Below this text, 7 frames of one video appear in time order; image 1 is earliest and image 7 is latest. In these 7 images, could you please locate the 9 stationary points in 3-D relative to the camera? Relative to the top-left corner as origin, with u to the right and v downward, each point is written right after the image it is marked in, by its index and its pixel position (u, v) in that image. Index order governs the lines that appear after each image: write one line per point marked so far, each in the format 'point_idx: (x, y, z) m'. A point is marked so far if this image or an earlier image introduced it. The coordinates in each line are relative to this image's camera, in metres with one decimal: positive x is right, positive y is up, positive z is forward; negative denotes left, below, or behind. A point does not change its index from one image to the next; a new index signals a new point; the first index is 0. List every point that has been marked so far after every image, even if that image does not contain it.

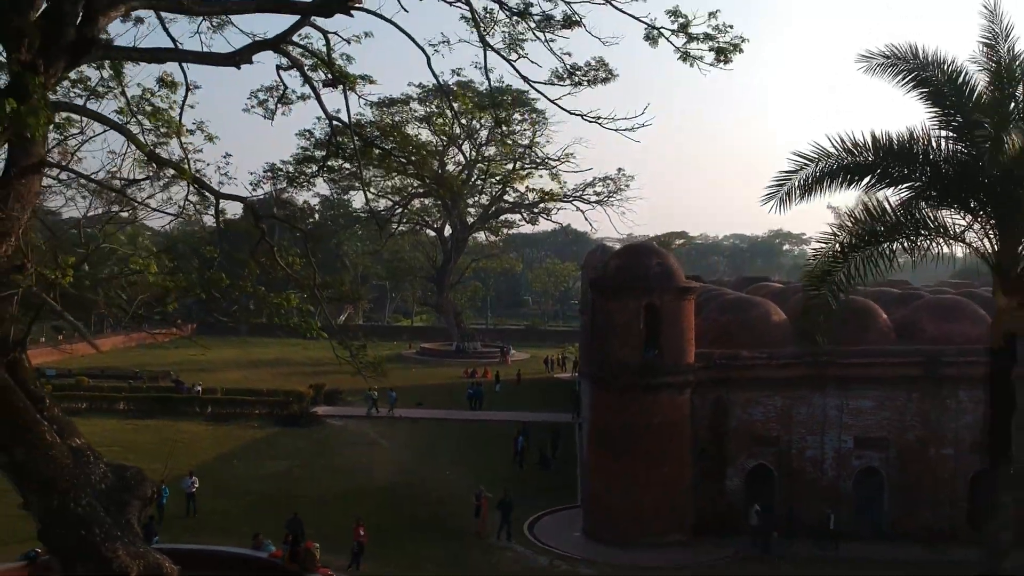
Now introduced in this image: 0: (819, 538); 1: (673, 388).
0: (+4.4, -3.7, +11.9) m
1: (+2.2, -1.6, +11.6) m
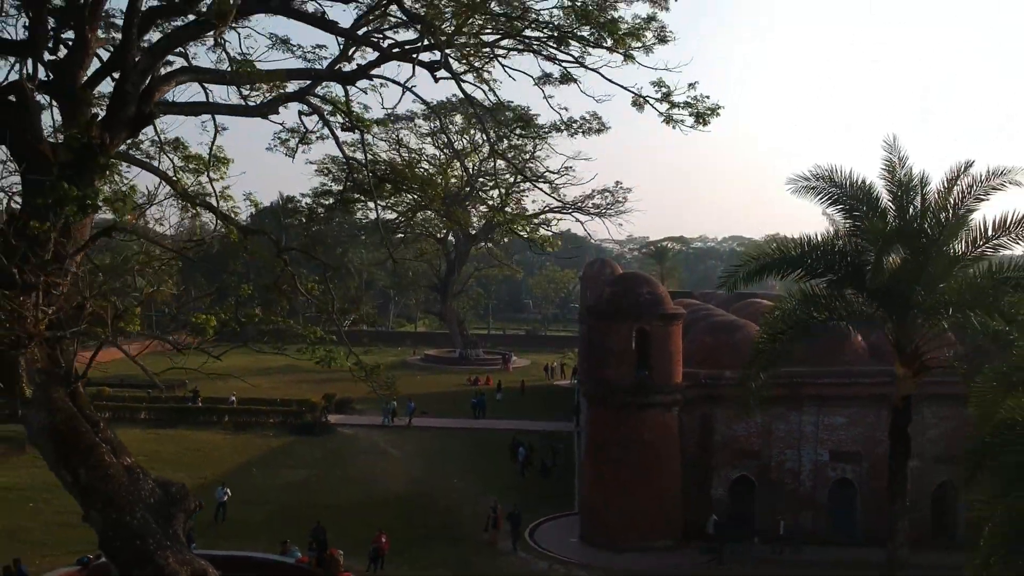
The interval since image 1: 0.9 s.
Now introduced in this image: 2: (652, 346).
0: (+4.4, -4.0, +12.7) m
1: (+2.3, -1.9, +12.5) m
2: (+2.1, -1.0, +12.6) m
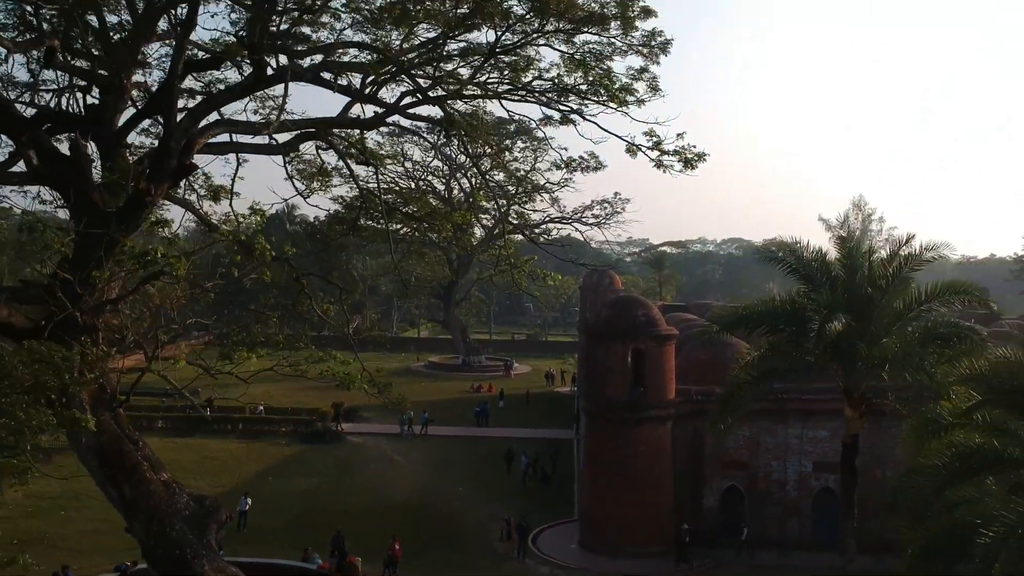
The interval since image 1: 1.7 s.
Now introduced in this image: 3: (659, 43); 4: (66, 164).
0: (+4.5, -4.3, +13.4) m
1: (+2.3, -2.2, +13.1) m
2: (+2.2, -1.3, +13.3) m
3: (+1.4, +2.3, +7.6) m
4: (-3.7, +1.0, +6.8) m
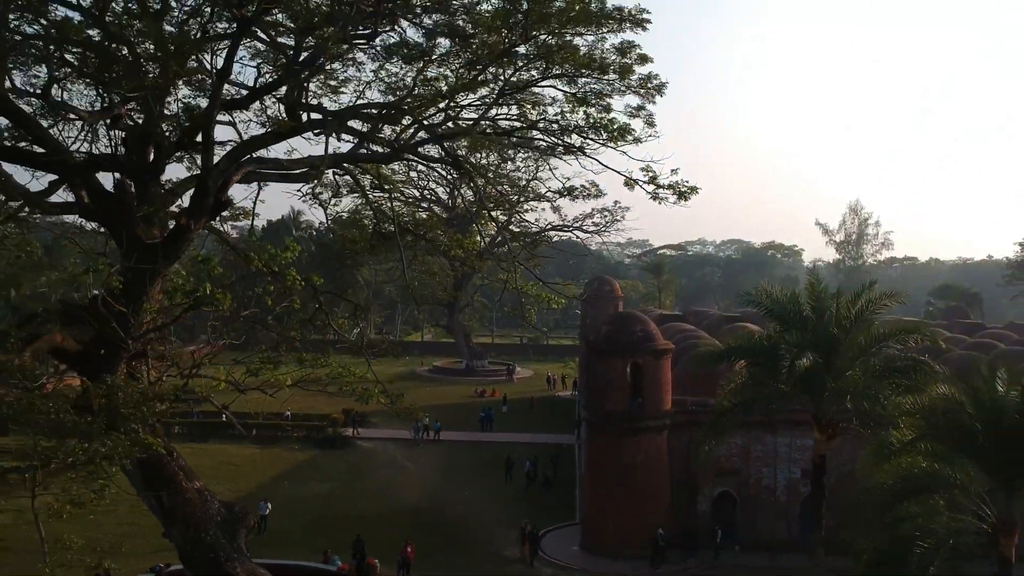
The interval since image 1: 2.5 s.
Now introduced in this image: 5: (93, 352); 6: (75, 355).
0: (+4.6, -4.5, +14.0) m
1: (+2.4, -2.4, +13.8) m
2: (+2.3, -1.5, +13.9) m
3: (+1.4, +2.0, +8.2) m
4: (-3.6, +0.8, +7.4) m
5: (-3.7, -0.6, +7.2) m
6: (-3.8, -0.6, +7.2) m
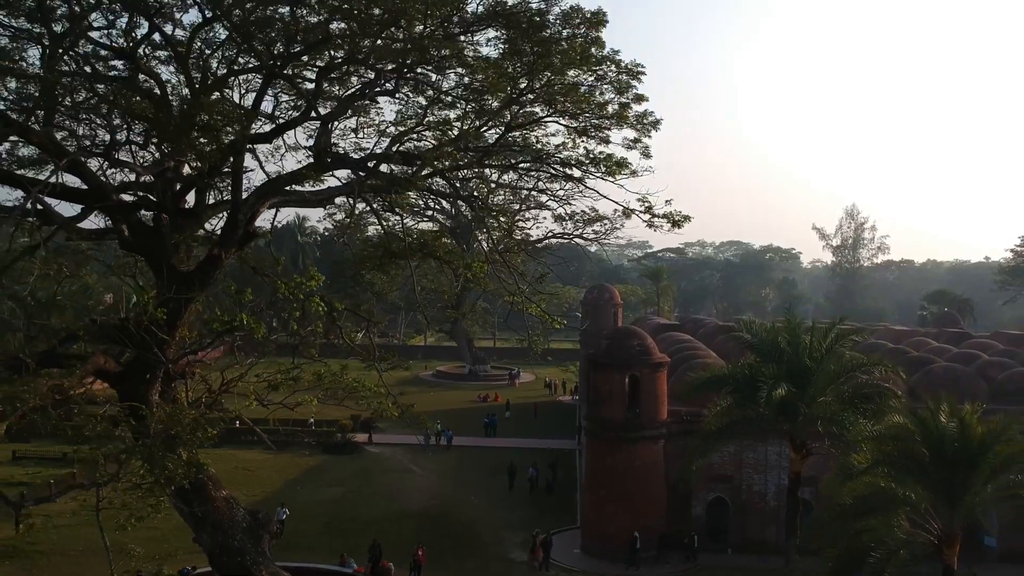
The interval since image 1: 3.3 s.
0: (+4.6, -4.8, +14.6) m
1: (+2.4, -2.6, +14.4) m
2: (+2.3, -1.8, +14.5) m
3: (+1.5, +1.8, +8.8) m
4: (-3.6, +0.5, +8.0) m
5: (-3.6, -0.8, +7.8) m
6: (-3.8, -0.8, +7.8) m
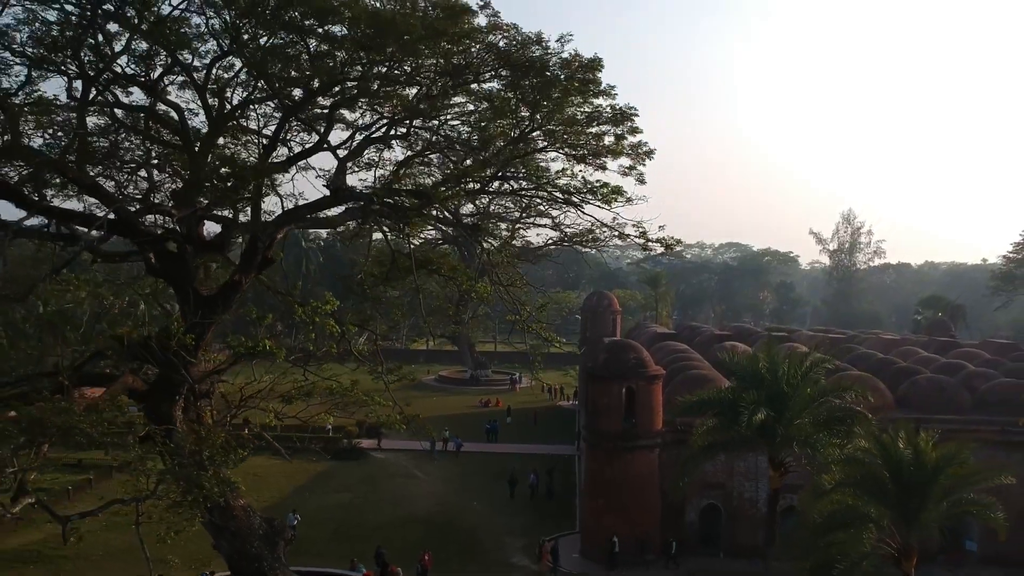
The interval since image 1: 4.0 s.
0: (+4.7, -5.0, +15.2) m
1: (+2.5, -2.9, +14.9) m
2: (+2.4, -2.0, +15.0) m
3: (+1.5, +1.6, +9.3) m
4: (-3.6, +0.3, +8.5) m
5: (-3.6, -1.1, +8.3) m
6: (-3.8, -1.1, +8.3) m
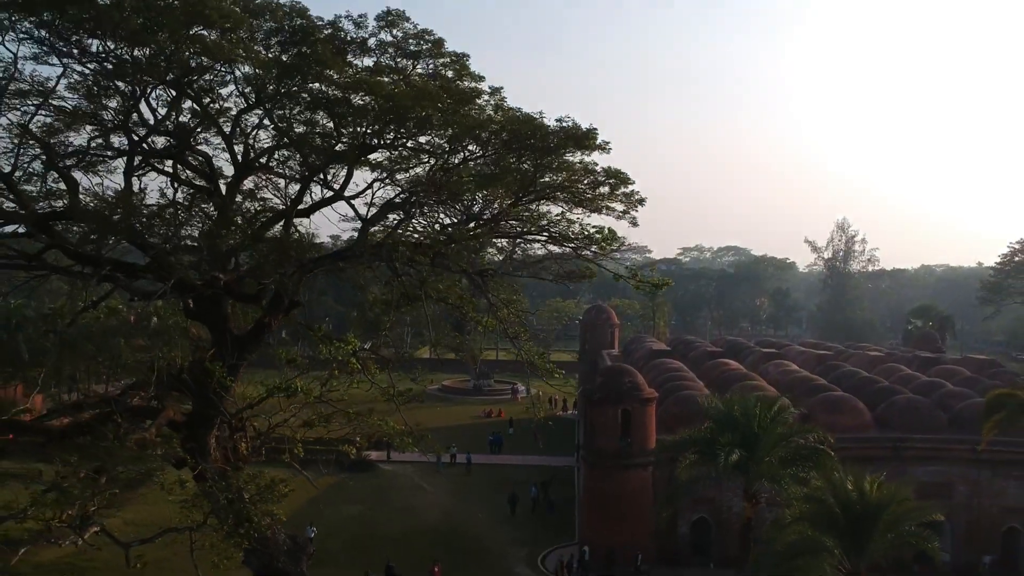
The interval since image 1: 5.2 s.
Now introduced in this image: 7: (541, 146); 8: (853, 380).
0: (+4.7, -5.4, +16.0) m
1: (+2.5, -3.3, +15.8) m
2: (+2.4, -2.5, +15.9) m
3: (+1.6, +1.1, +10.2) m
4: (-3.5, -0.2, +9.4) m
5: (-3.6, -1.5, +9.2) m
6: (-3.7, -1.6, +9.2) m
7: (+0.4, +1.7, +9.6) m
8: (+8.1, -2.1, +19.0) m
